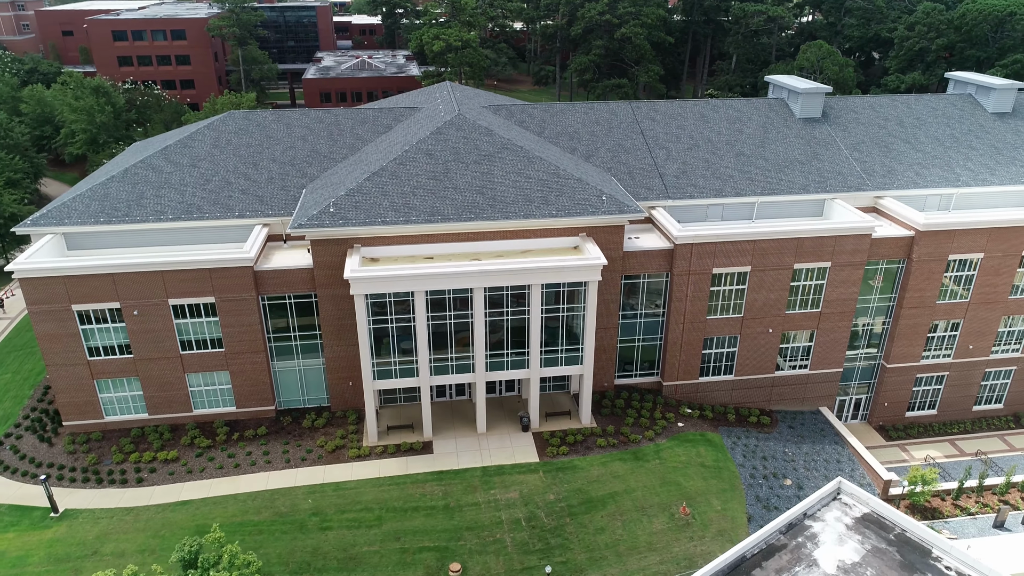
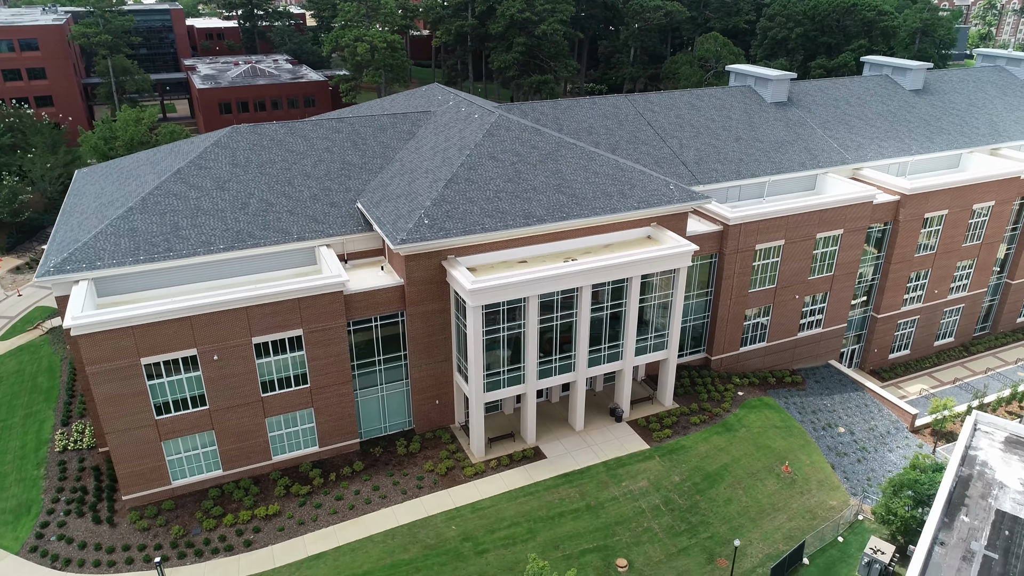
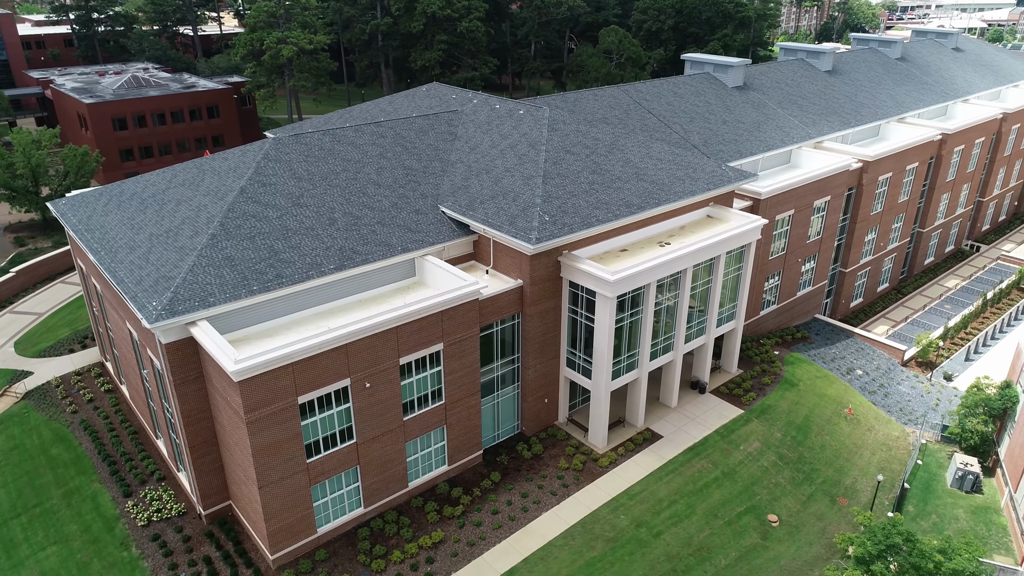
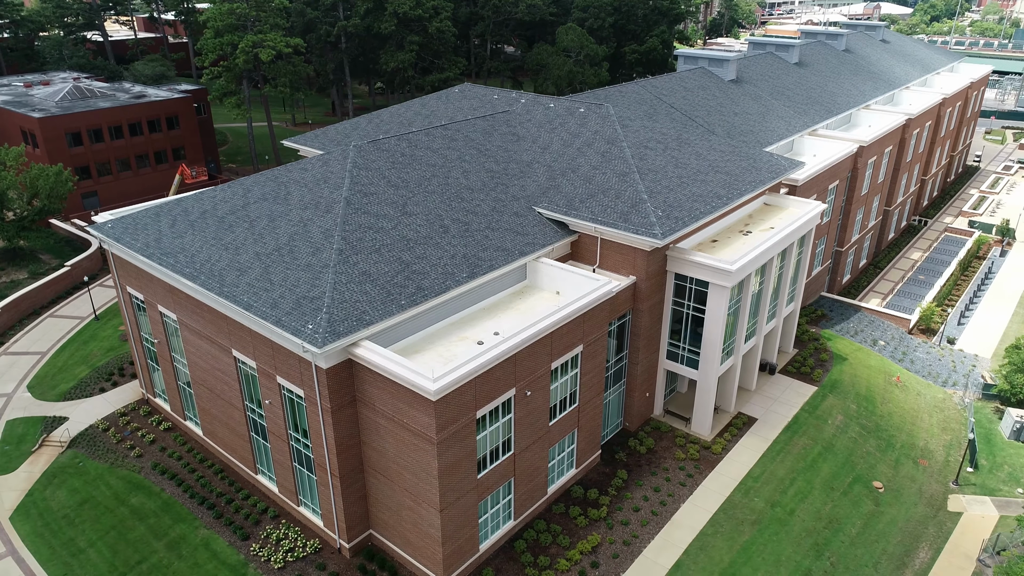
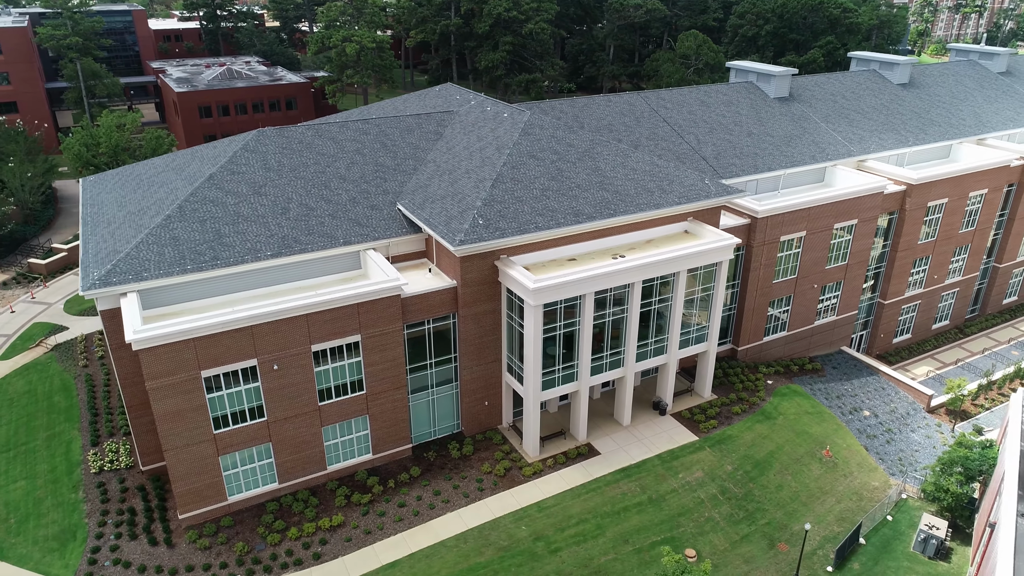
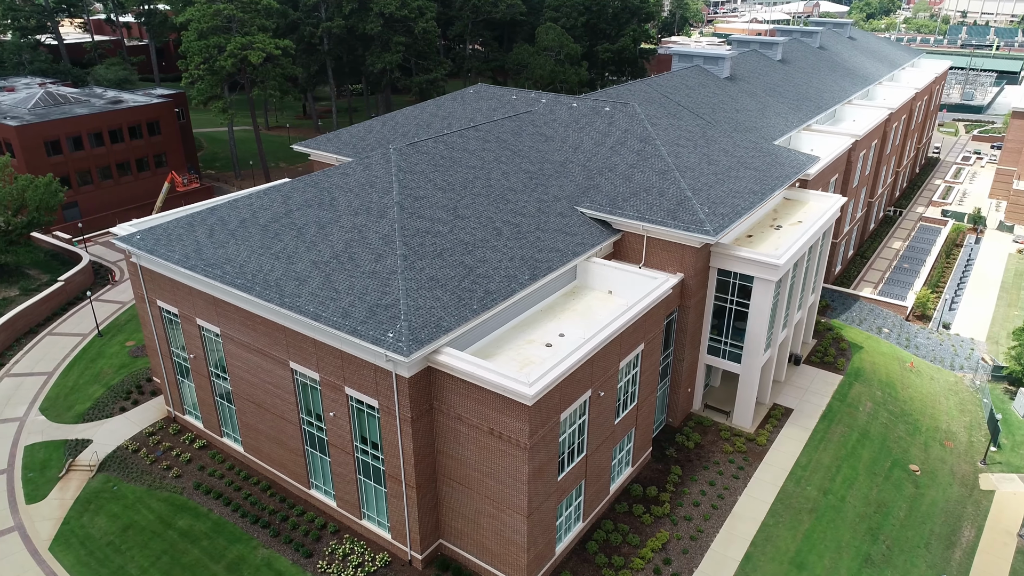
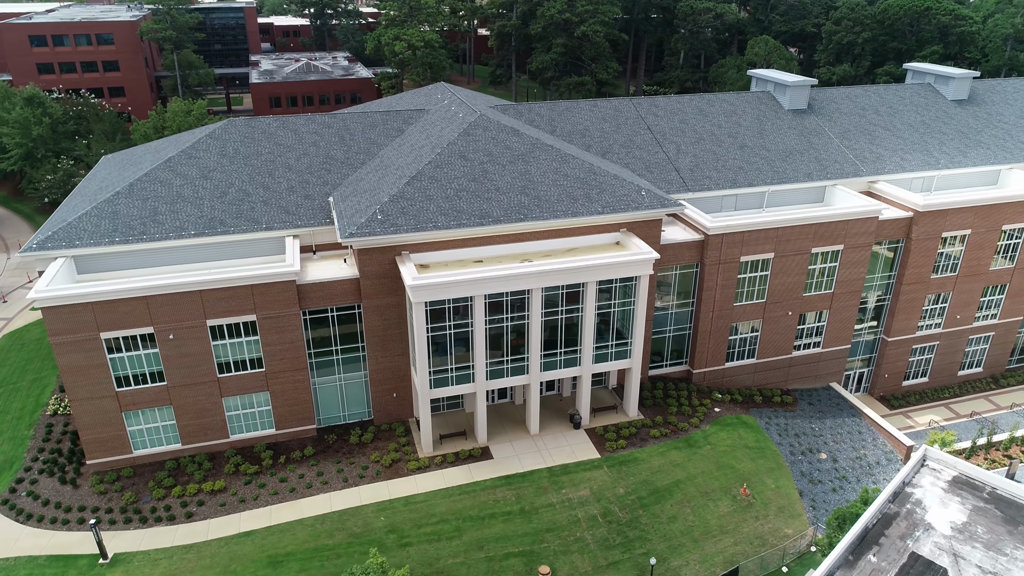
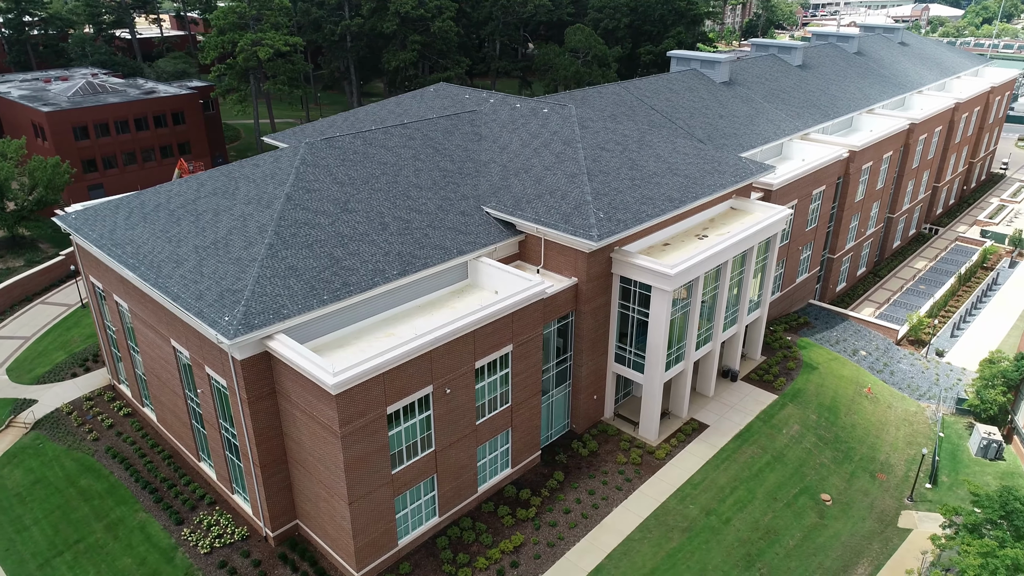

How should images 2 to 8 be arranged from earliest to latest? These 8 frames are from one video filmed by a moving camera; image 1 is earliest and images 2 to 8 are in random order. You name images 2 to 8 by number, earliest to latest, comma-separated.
7, 2, 5, 3, 8, 4, 6
